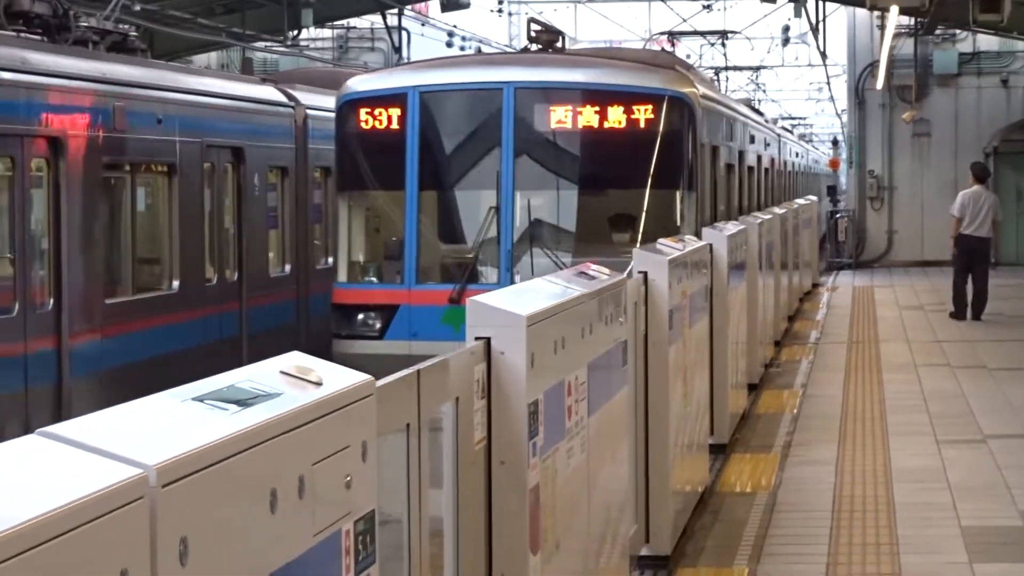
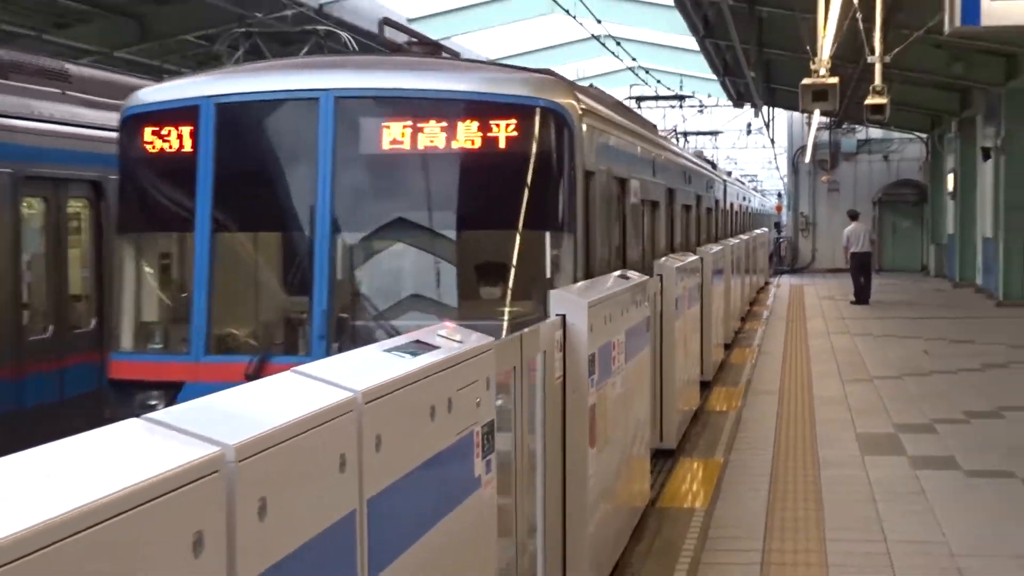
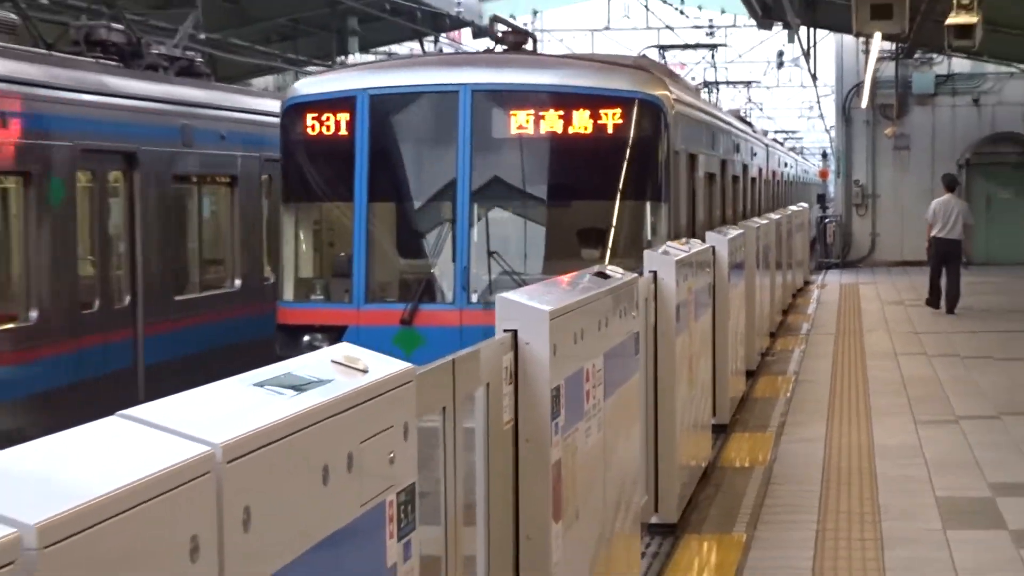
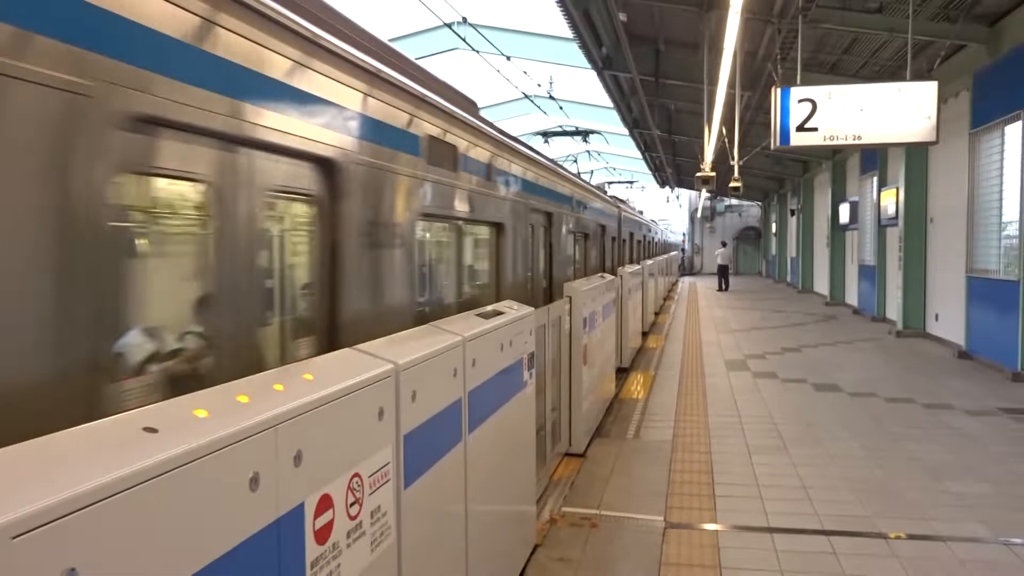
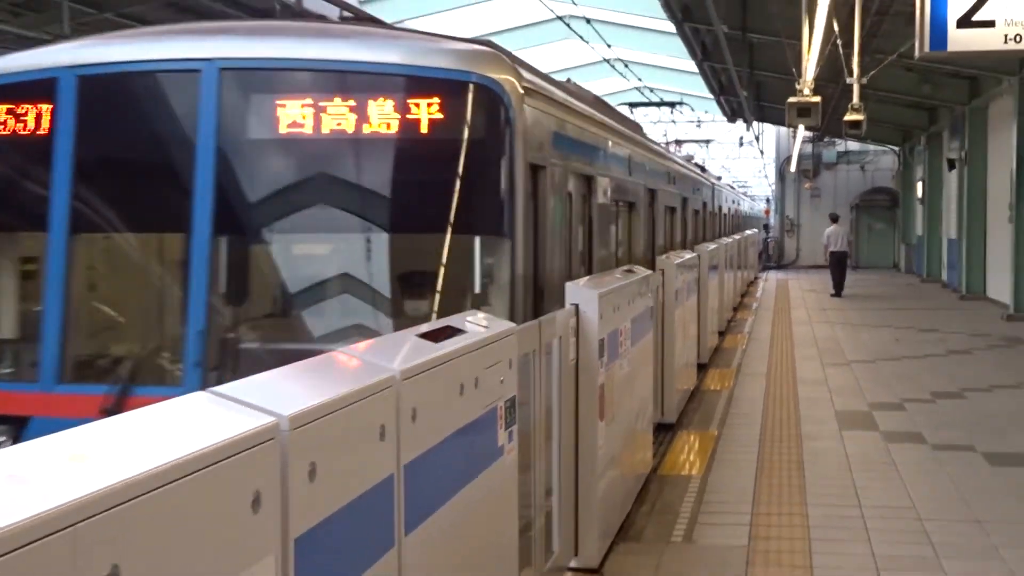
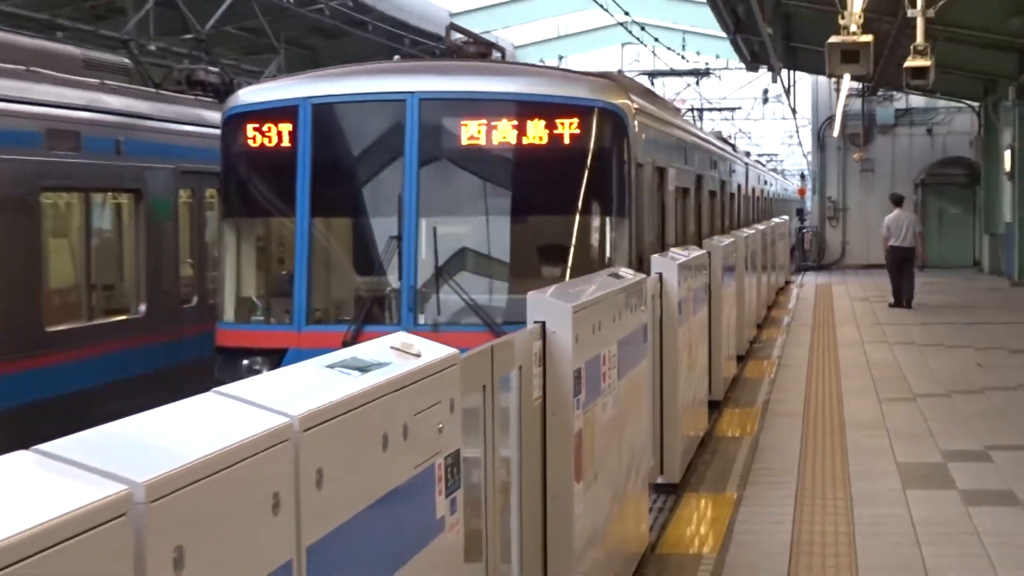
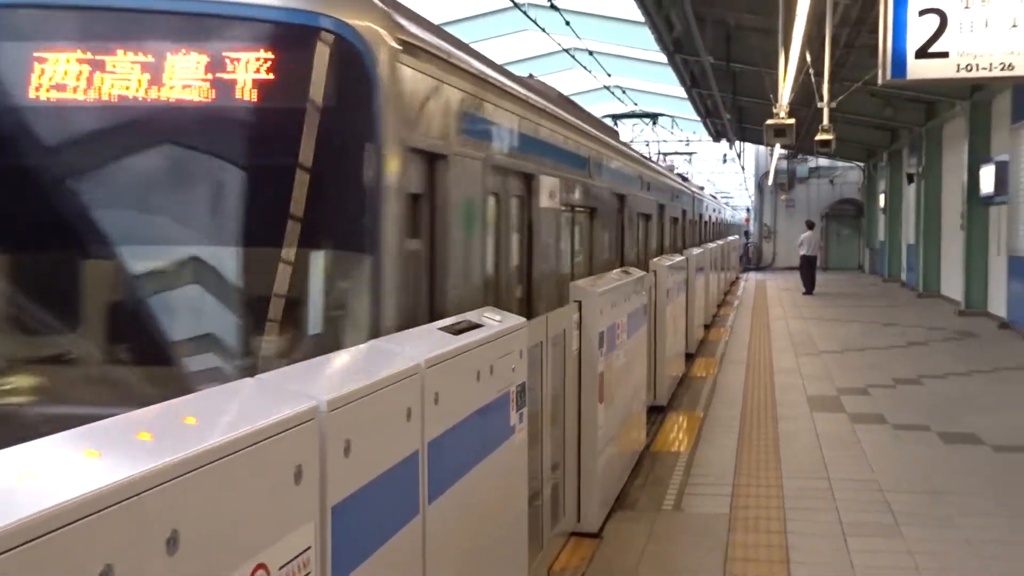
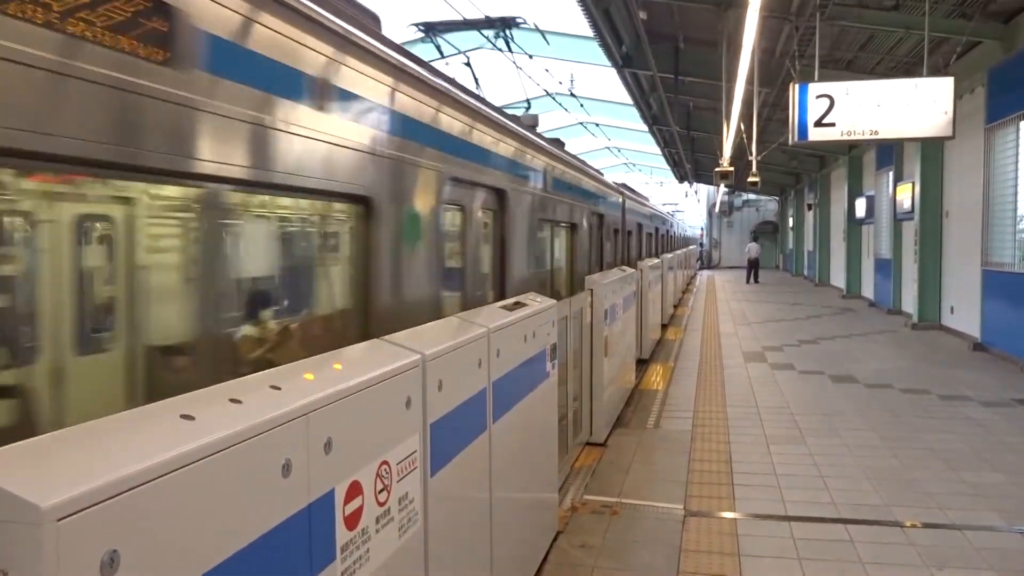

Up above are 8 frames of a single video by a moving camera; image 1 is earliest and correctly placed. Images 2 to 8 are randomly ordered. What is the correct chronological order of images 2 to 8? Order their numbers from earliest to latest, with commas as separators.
3, 6, 2, 5, 7, 4, 8
